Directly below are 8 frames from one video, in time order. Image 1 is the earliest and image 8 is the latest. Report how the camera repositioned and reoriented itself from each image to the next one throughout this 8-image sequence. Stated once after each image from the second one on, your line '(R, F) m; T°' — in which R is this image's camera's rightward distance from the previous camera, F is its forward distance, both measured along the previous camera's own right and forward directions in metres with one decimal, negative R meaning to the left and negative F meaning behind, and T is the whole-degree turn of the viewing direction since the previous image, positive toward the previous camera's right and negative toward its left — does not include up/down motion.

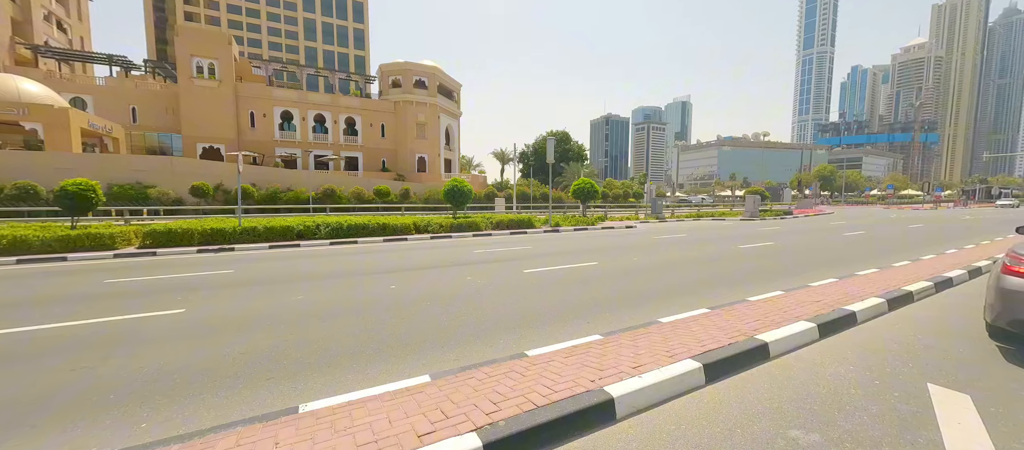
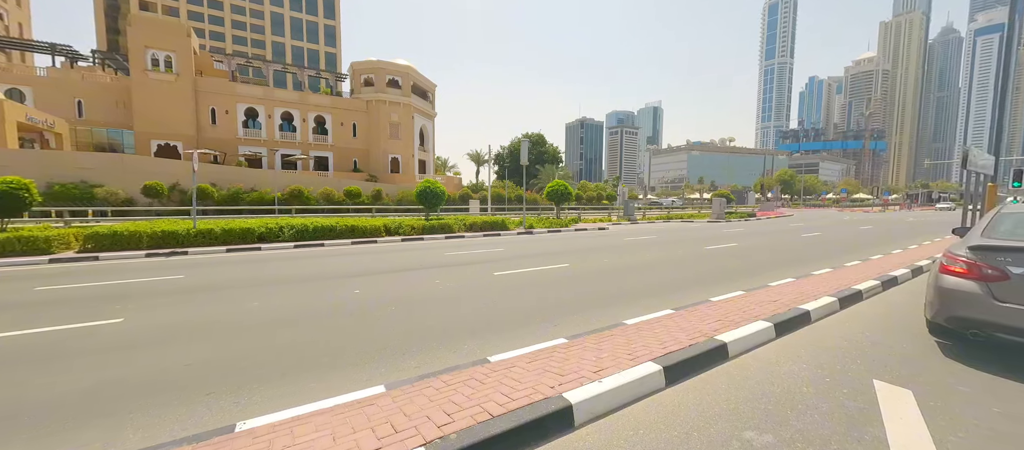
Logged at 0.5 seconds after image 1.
(+0.1, 0.0) m; +4°
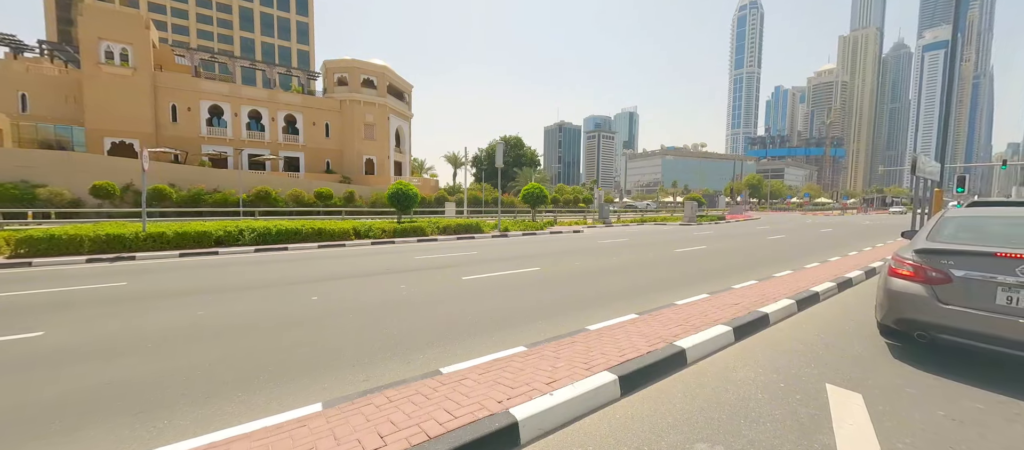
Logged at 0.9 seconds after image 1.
(+0.1, +0.1) m; +3°
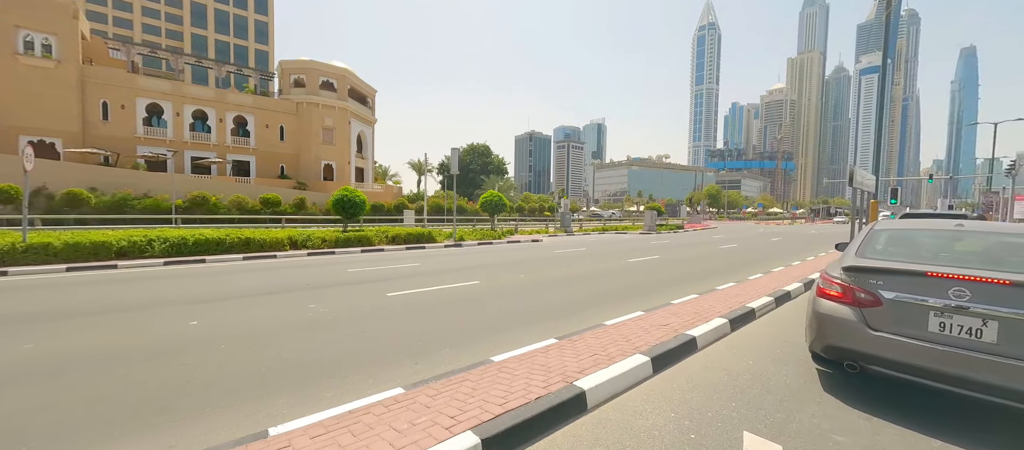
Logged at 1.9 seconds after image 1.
(+0.5, +0.4) m; +5°
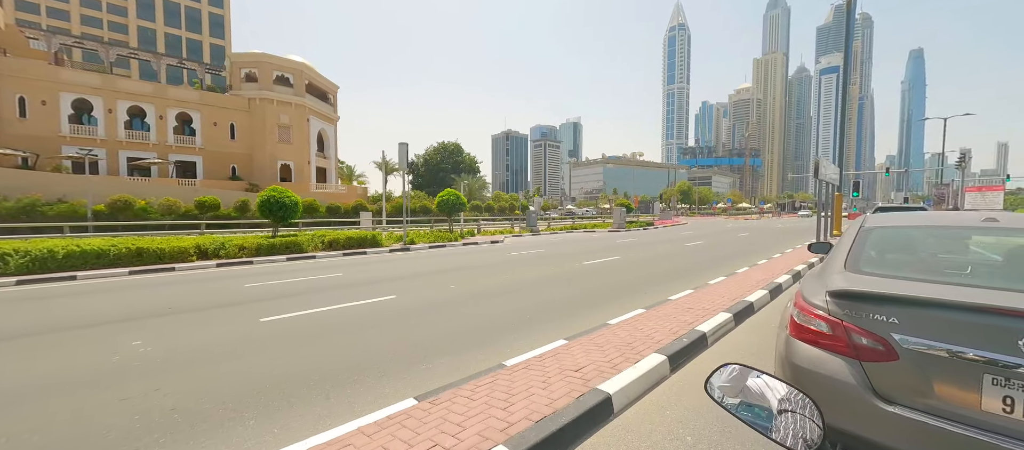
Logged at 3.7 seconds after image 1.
(+0.8, +1.0) m; +3°
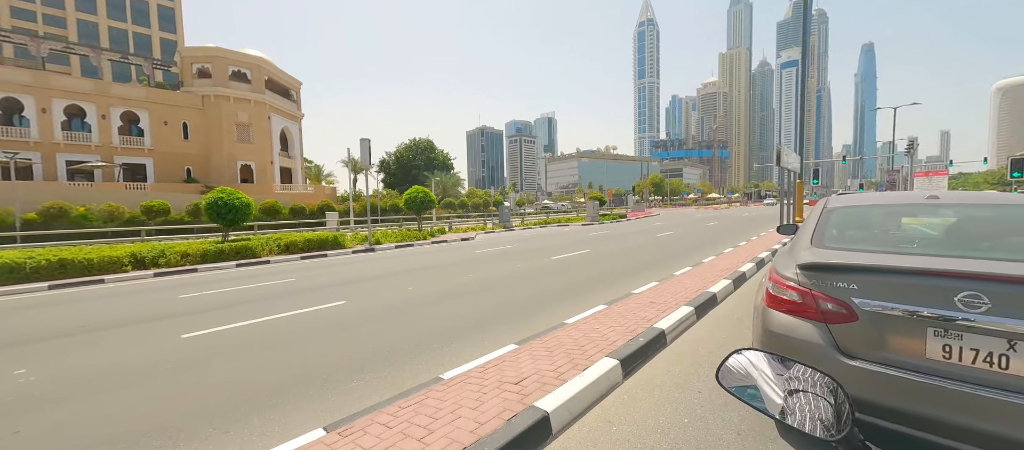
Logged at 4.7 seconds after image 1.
(+0.3, +0.3) m; +3°
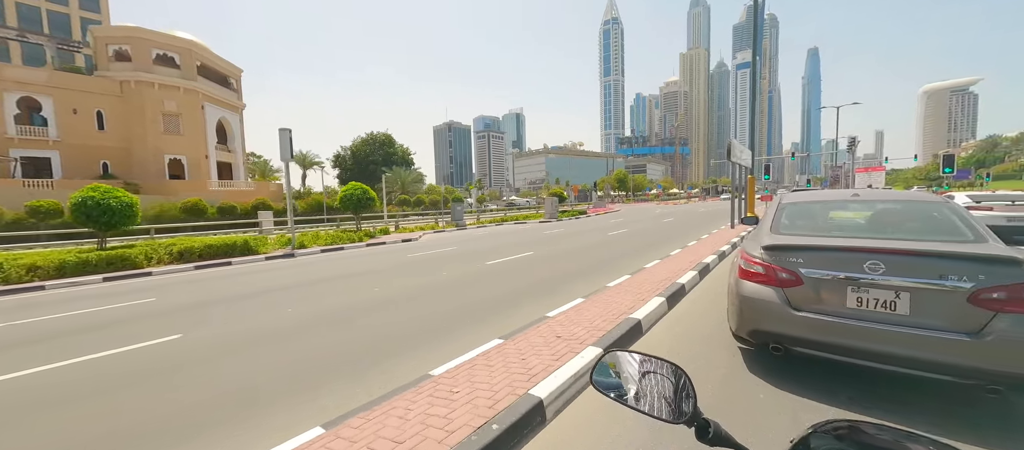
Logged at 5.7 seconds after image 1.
(+0.8, +0.9) m; +5°
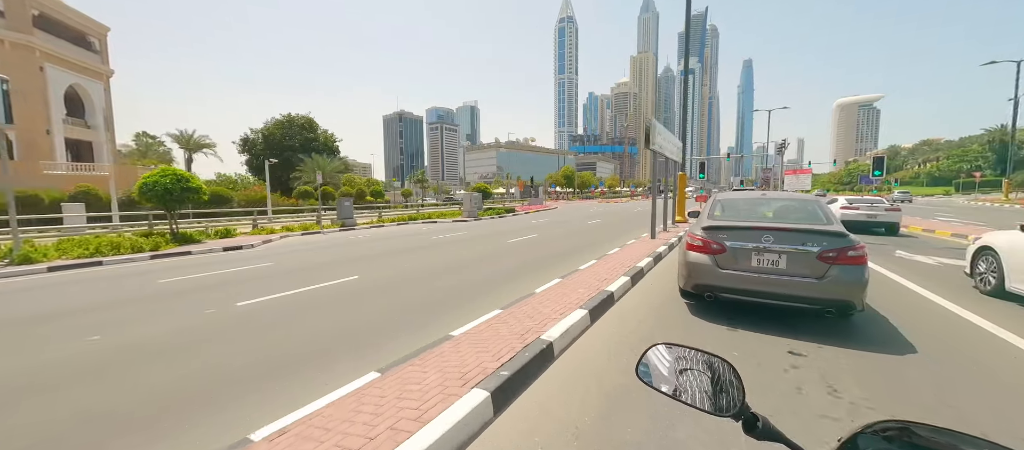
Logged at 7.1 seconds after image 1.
(+2.2, +3.0) m; +7°
